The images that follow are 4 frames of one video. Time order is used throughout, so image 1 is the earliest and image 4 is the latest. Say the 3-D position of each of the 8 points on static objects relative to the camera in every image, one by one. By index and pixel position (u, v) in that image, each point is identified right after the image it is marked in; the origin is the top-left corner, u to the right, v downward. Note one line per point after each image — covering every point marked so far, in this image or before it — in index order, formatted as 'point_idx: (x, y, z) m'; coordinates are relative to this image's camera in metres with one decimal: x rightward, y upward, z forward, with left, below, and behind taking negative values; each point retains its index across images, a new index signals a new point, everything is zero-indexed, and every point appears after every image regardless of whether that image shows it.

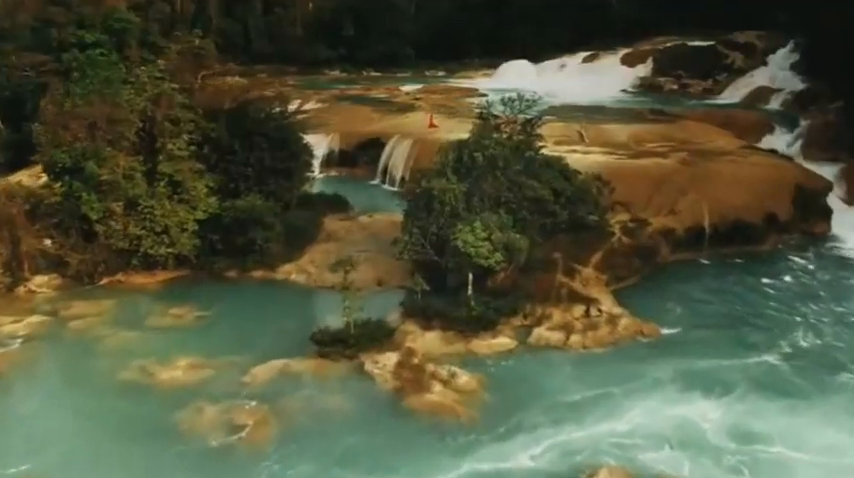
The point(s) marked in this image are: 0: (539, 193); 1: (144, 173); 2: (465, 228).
0: (+1.7, +0.7, +13.7) m
1: (-4.7, +1.1, +14.8) m
2: (+0.5, +0.1, +12.8) m
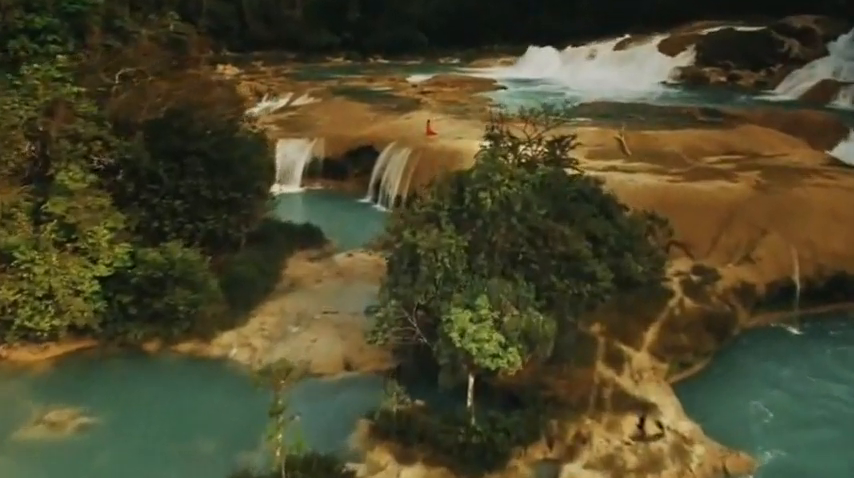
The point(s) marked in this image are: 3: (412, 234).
0: (+1.6, -0.1, +9.6) m
1: (-4.8, +0.3, +10.8) m
2: (+0.4, -0.7, +8.8) m
3: (-0.2, 0.0, +9.7) m
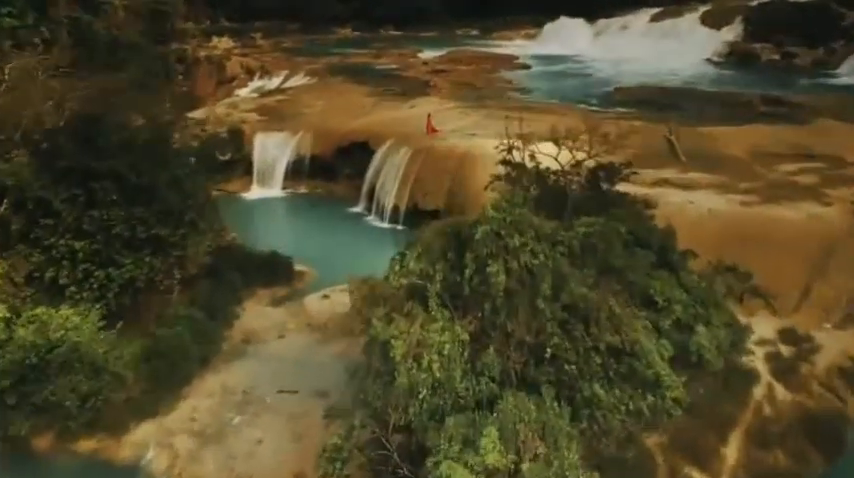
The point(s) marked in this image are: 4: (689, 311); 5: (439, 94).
0: (+1.5, -0.7, +6.5) m
1: (-4.9, -0.2, +7.8) m
2: (+0.2, -1.3, +5.7) m
3: (-0.3, -0.6, +6.6) m
4: (+2.2, -0.6, +7.1) m
5: (+0.1, +2.5, +15.6) m
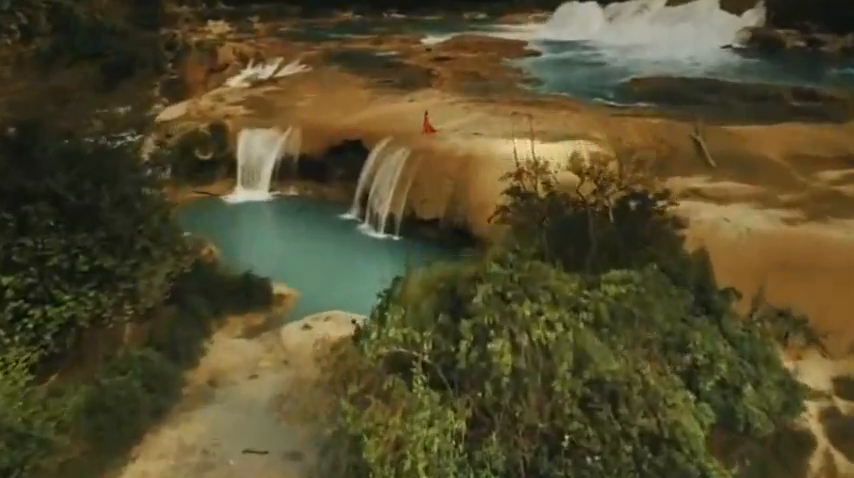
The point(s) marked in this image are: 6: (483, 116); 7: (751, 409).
0: (+1.4, -1.0, +5.1) m
1: (-5.0, -0.5, +6.5) m
2: (+0.1, -1.7, +4.4) m
3: (-0.4, -0.9, +5.3) m
4: (+2.1, -1.0, +5.7) m
5: (+0.1, +2.3, +14.2) m
6: (+0.8, +1.7, +13.0) m
7: (+2.2, -1.3, +5.7) m
